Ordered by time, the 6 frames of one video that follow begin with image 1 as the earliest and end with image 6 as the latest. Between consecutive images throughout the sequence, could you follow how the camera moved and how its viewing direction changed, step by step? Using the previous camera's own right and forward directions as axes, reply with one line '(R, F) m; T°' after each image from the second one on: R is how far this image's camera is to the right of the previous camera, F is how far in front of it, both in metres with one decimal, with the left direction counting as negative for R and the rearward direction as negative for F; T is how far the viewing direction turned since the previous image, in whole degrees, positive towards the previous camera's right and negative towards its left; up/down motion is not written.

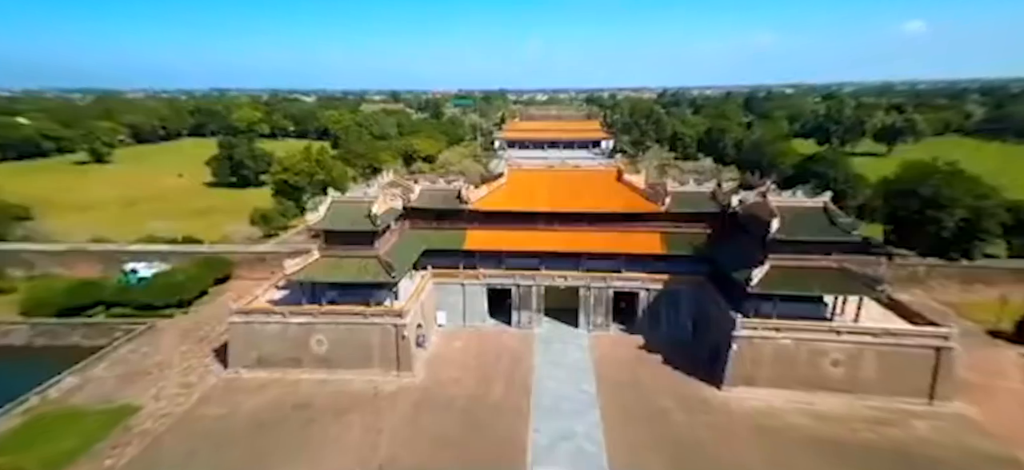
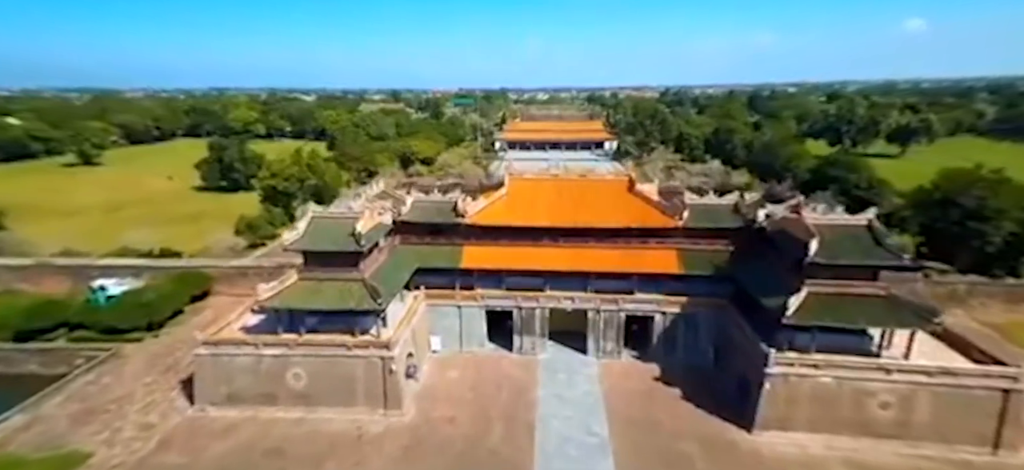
(0.0, +1.8) m; 0°
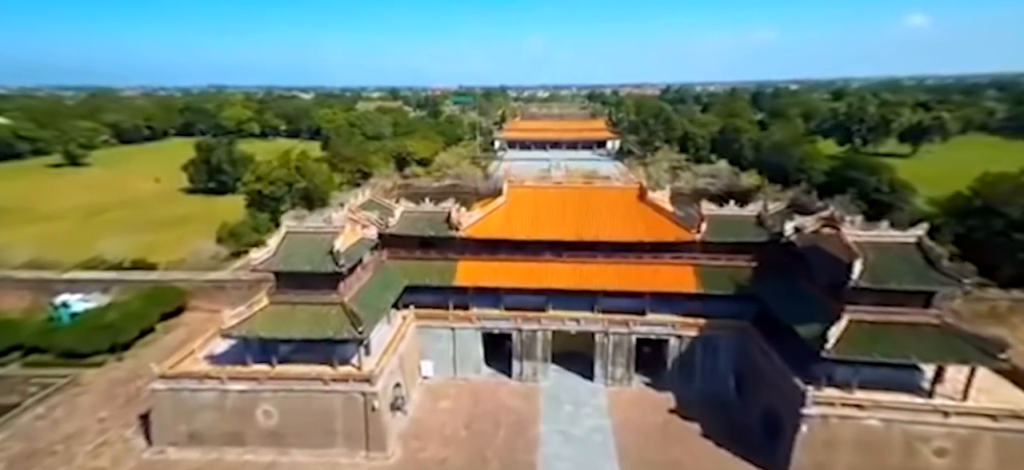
(0.0, +1.7) m; 0°
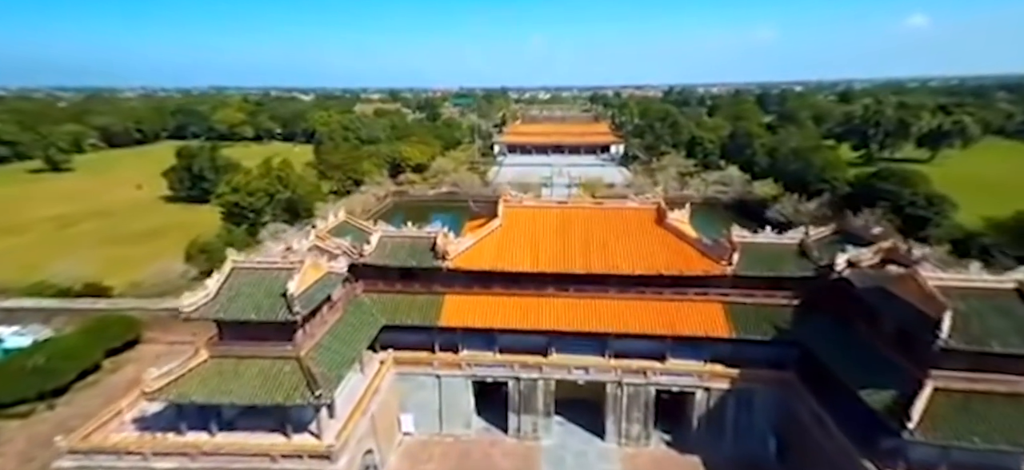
(+0.2, +2.5) m; 0°
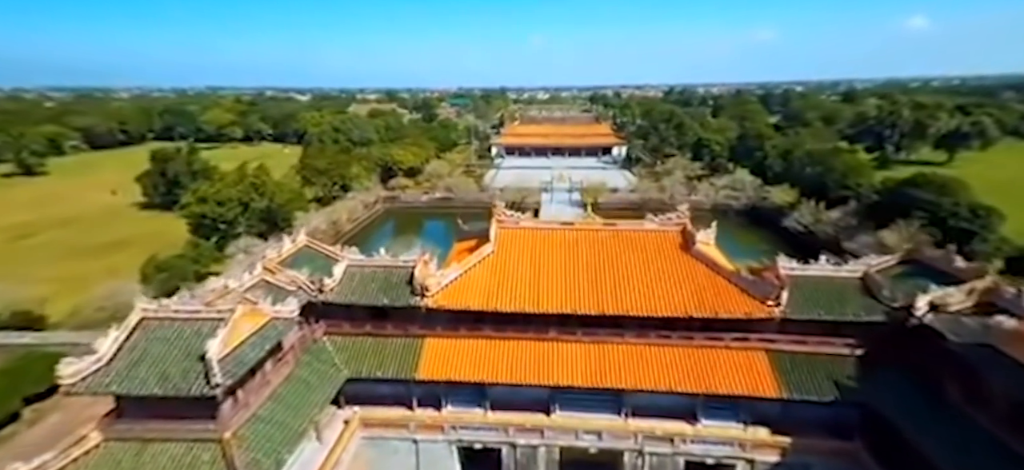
(+0.1, +2.6) m; 0°
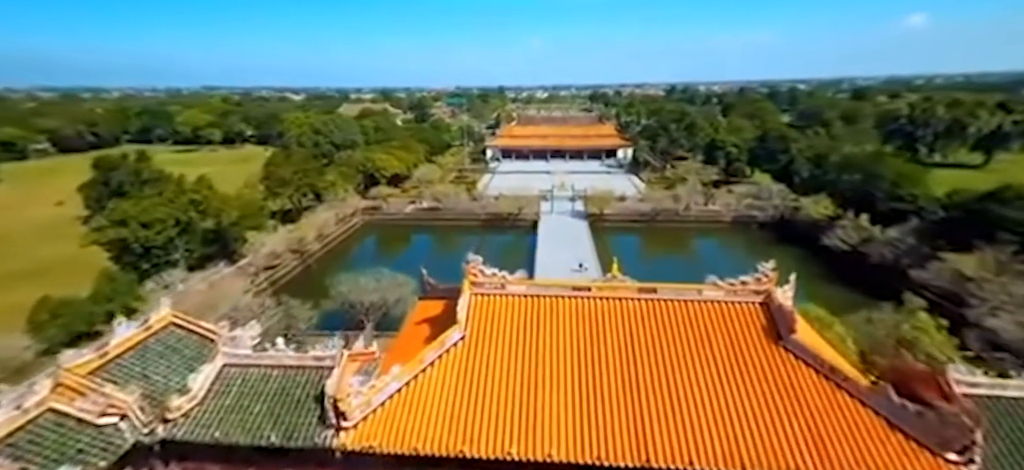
(+0.3, +4.7) m; 0°
